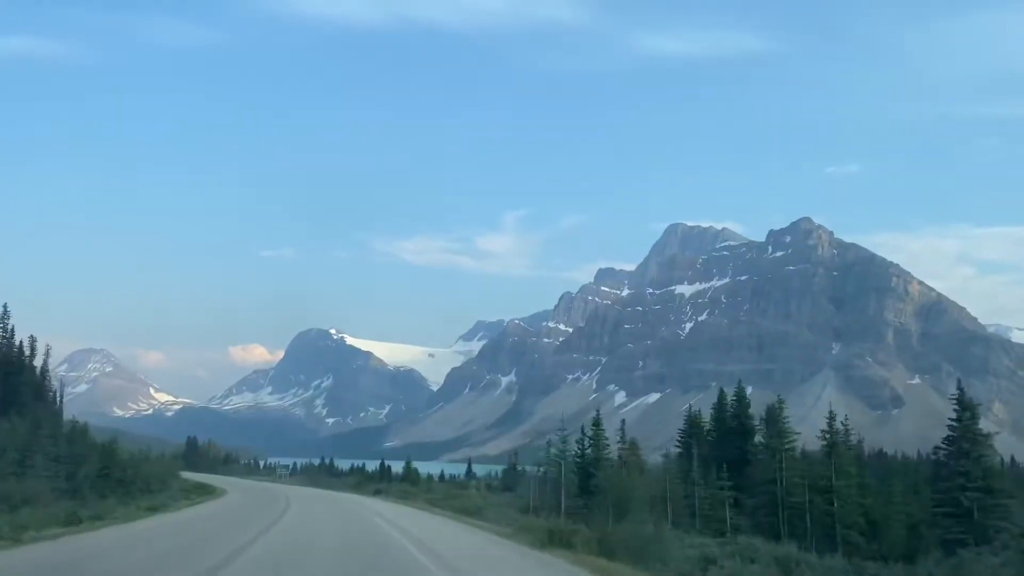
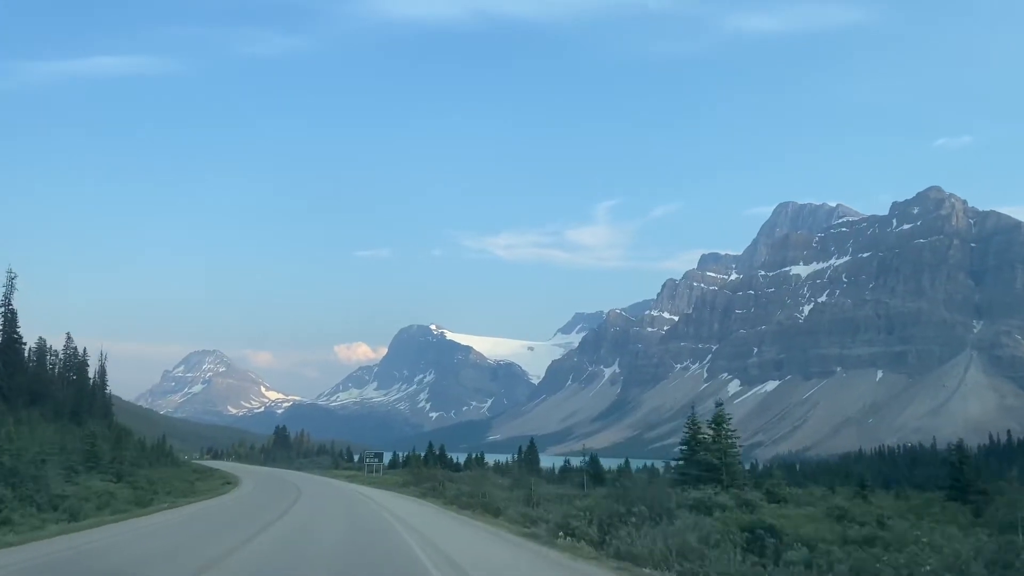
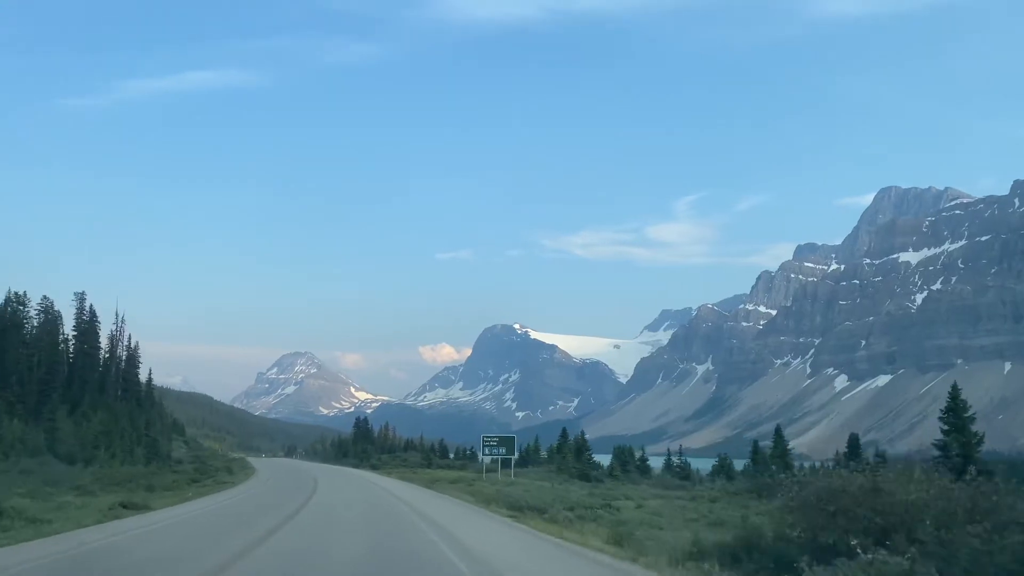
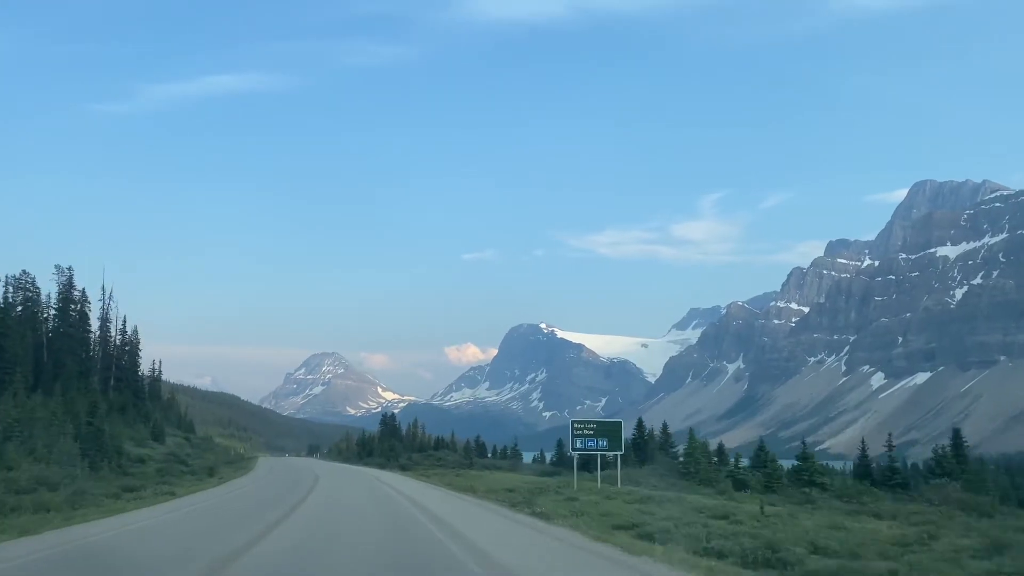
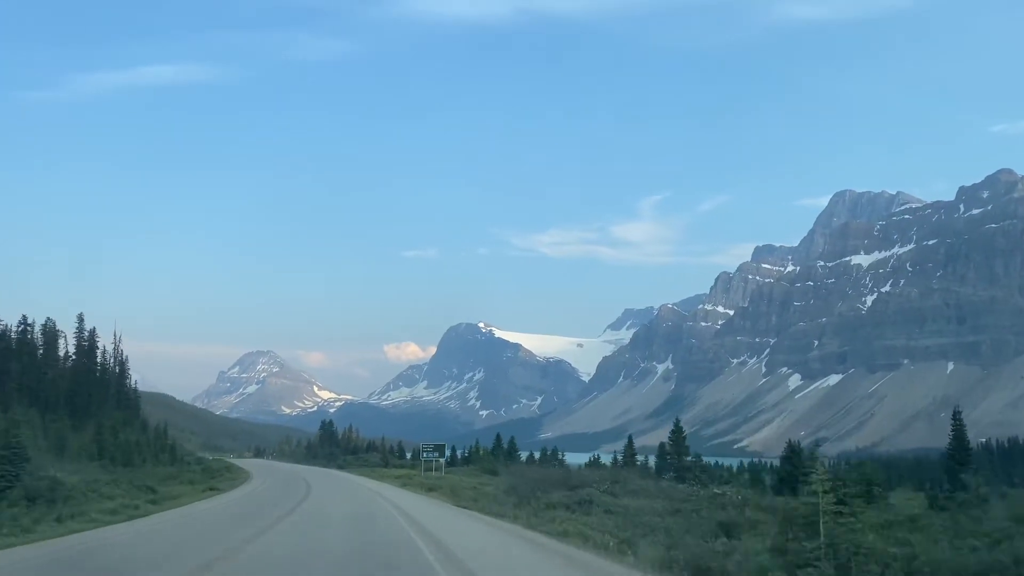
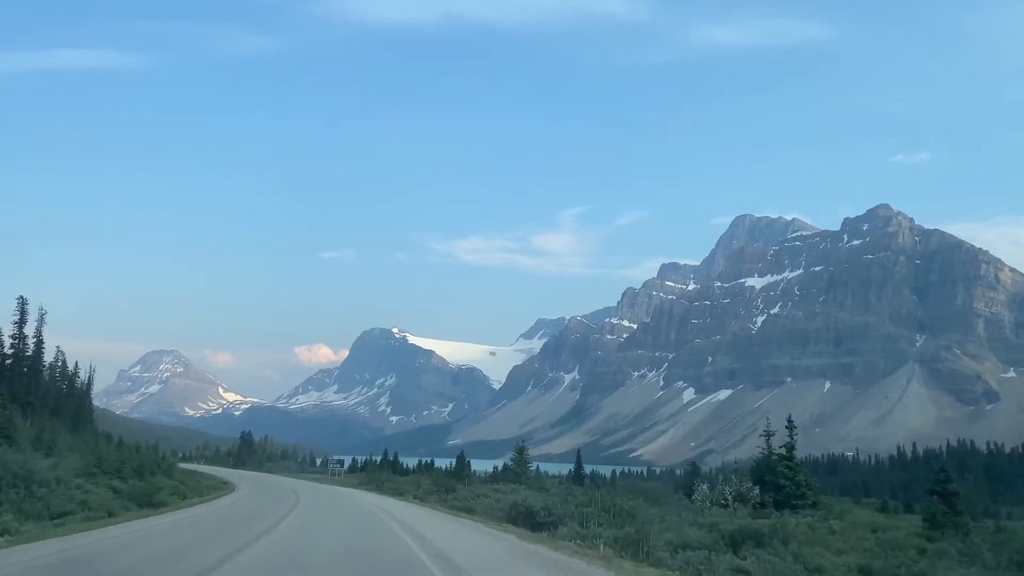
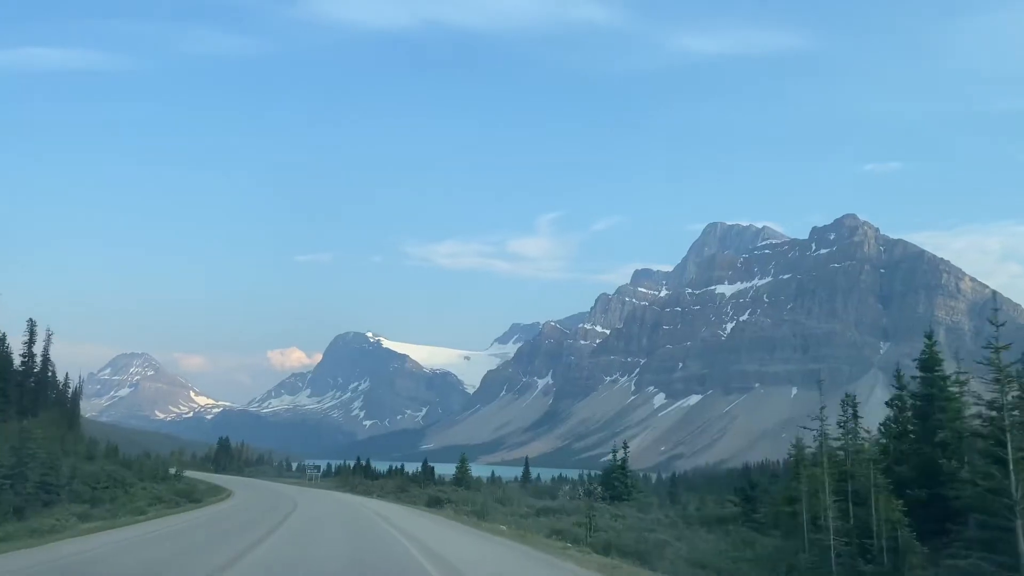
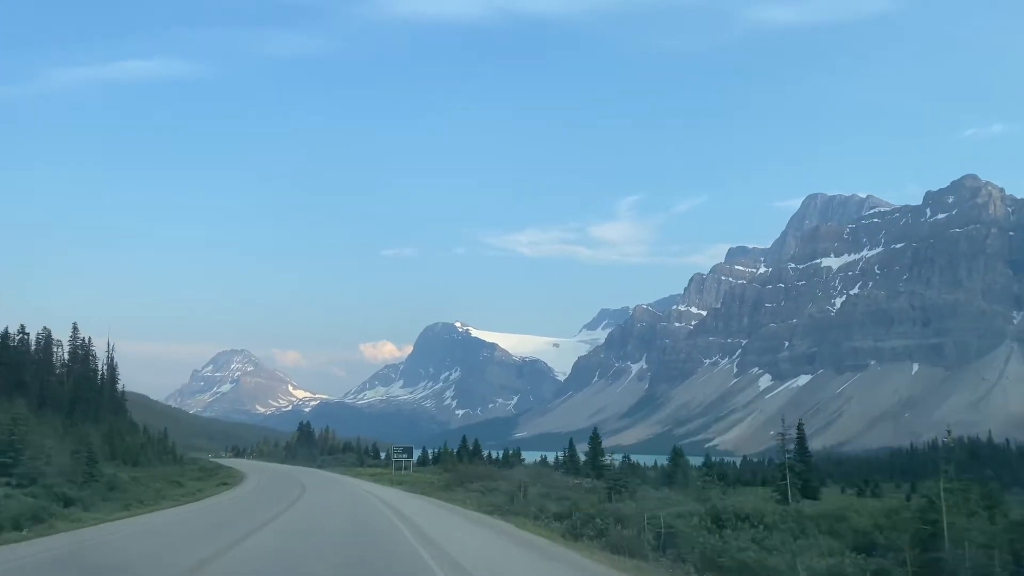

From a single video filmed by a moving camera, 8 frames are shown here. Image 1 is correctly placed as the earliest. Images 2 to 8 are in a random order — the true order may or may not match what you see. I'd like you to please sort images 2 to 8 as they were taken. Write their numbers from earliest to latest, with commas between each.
7, 6, 2, 8, 5, 3, 4
